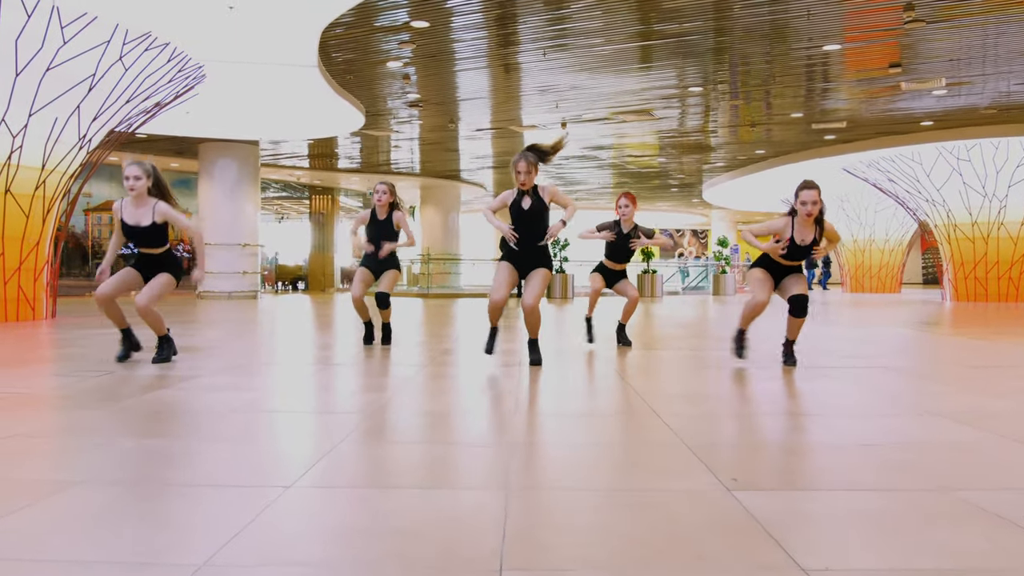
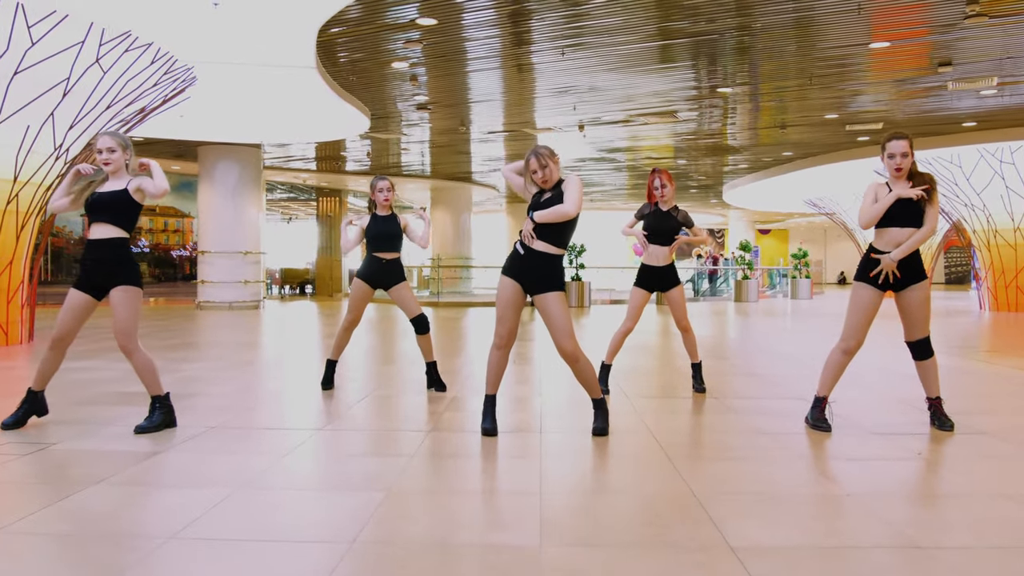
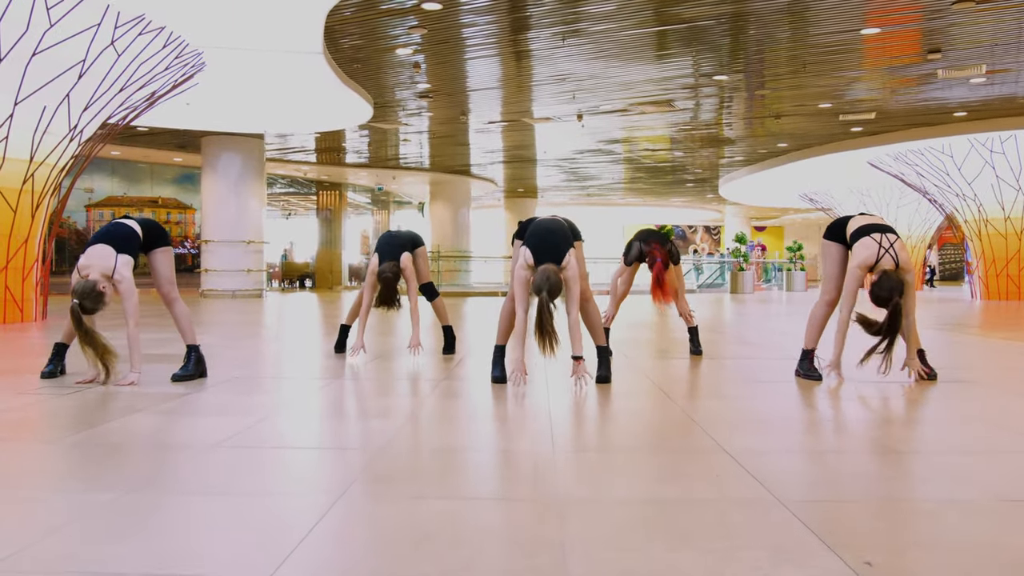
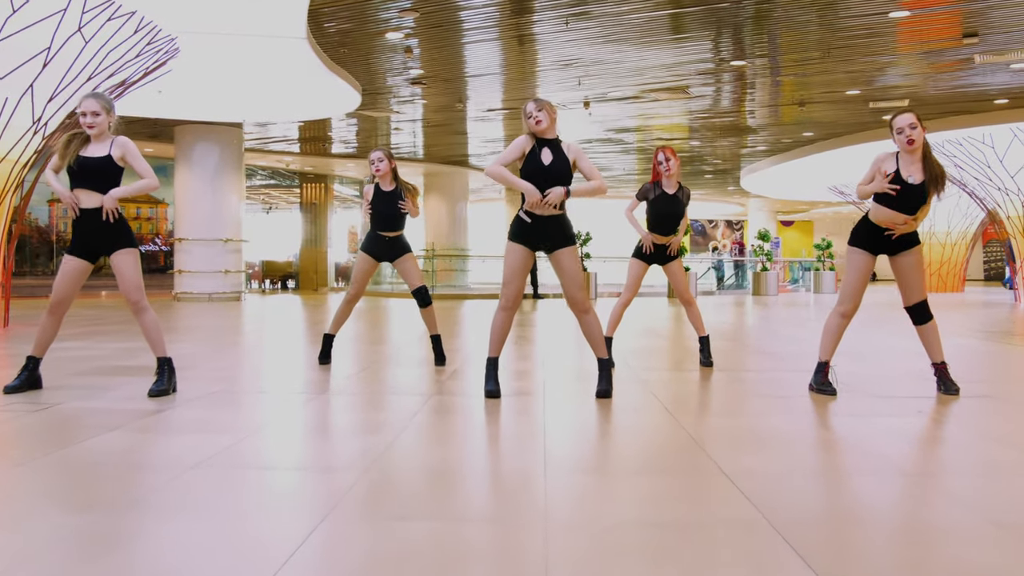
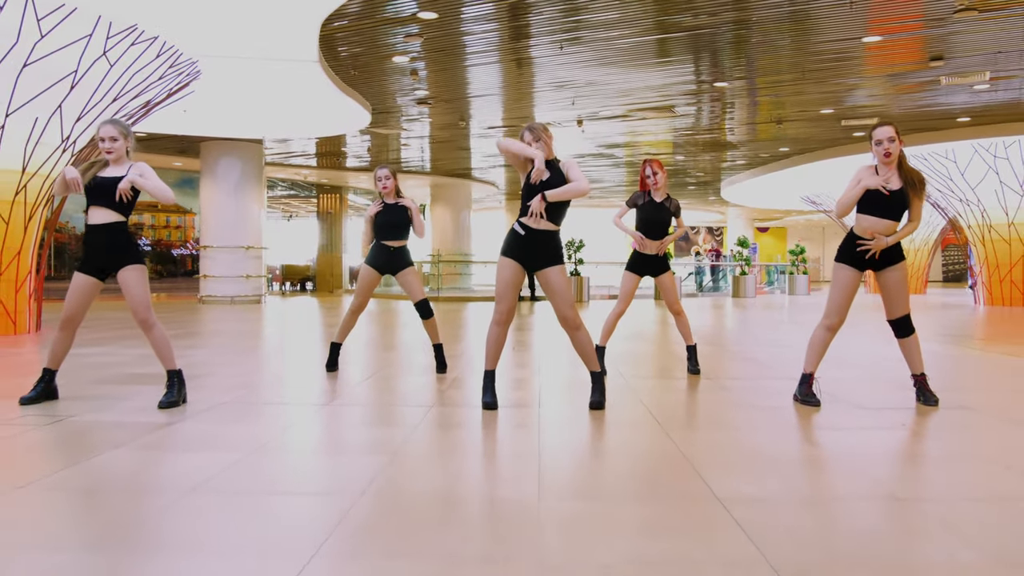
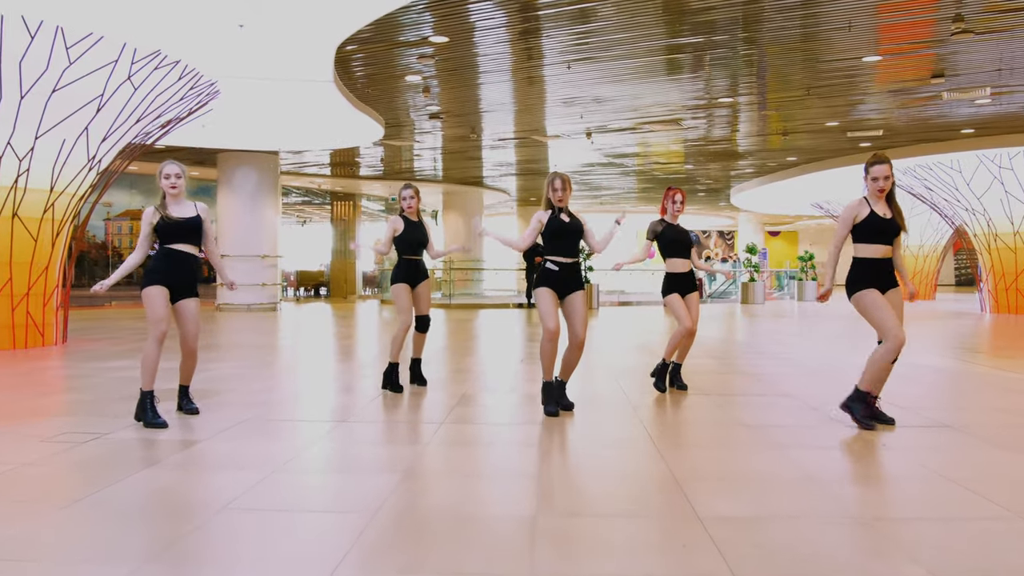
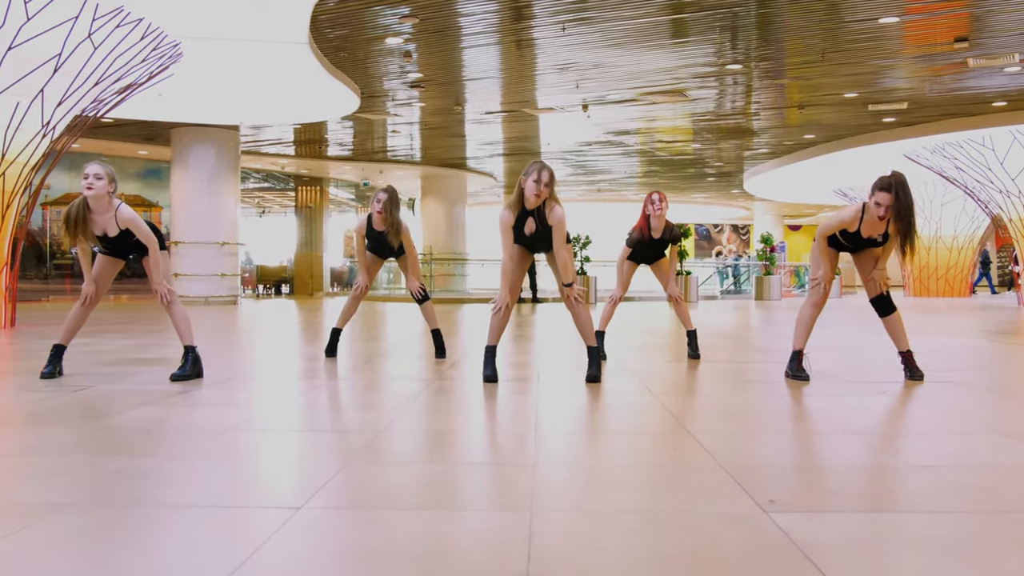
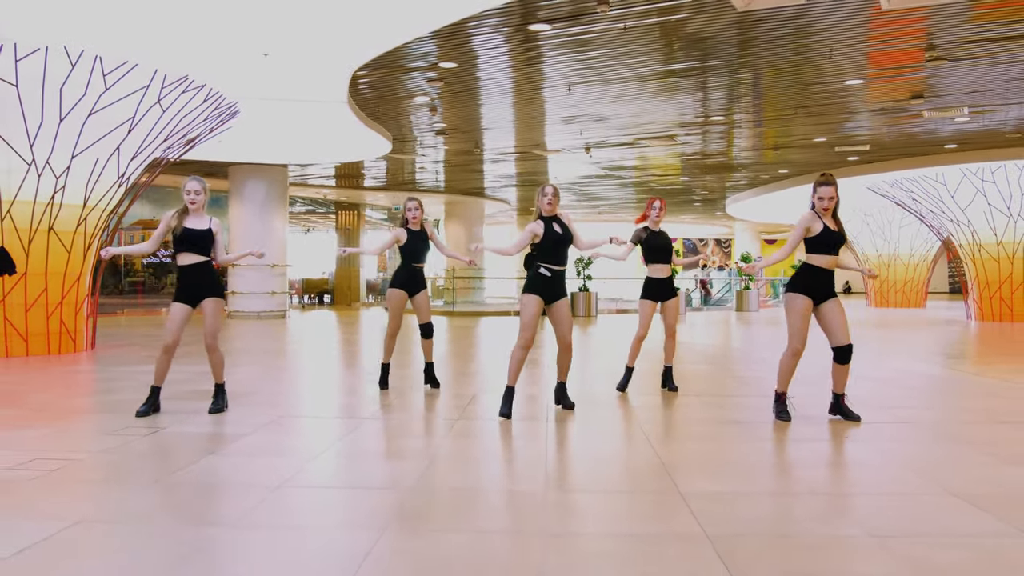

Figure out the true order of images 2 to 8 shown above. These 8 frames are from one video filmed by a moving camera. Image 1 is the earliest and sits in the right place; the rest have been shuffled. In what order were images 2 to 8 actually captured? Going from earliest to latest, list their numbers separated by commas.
3, 7, 4, 5, 2, 8, 6
